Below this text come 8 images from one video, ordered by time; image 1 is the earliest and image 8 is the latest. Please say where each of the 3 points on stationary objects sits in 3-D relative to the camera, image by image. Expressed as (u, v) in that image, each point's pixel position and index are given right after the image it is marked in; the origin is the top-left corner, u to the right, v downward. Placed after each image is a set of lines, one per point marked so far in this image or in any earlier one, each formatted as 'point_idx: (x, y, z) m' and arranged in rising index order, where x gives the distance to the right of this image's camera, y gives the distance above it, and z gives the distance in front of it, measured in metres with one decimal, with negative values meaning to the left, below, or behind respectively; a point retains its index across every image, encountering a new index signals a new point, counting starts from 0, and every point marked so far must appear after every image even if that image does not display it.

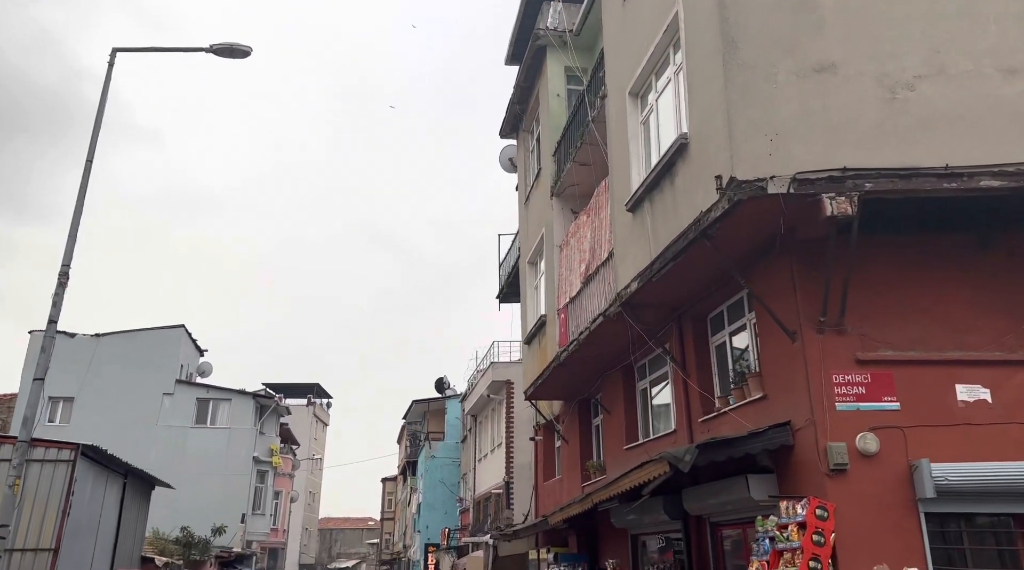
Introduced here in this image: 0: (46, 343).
0: (-5.1, -0.6, +9.3) m
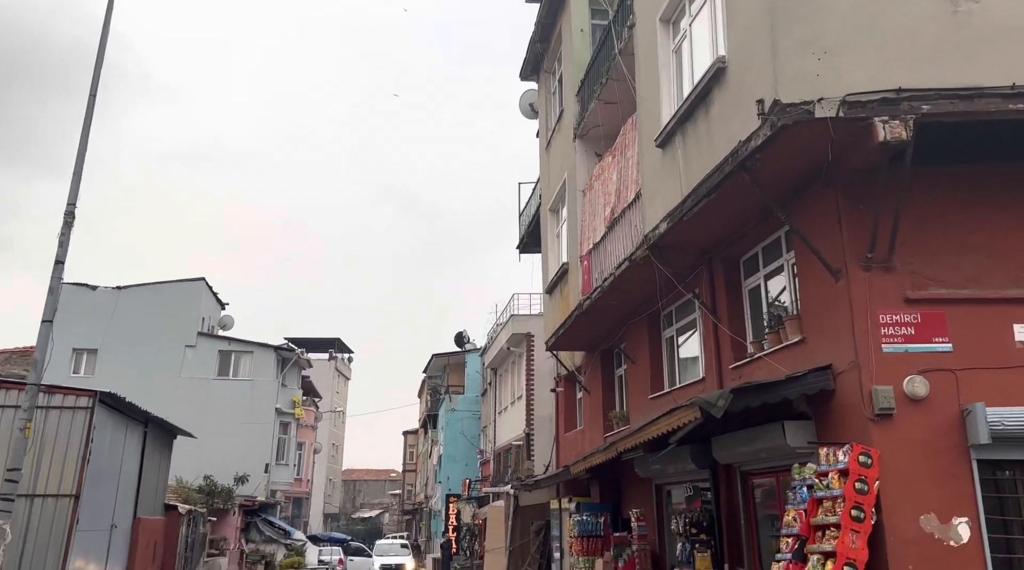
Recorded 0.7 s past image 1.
0: (-4.8, 0.0, +9.0) m
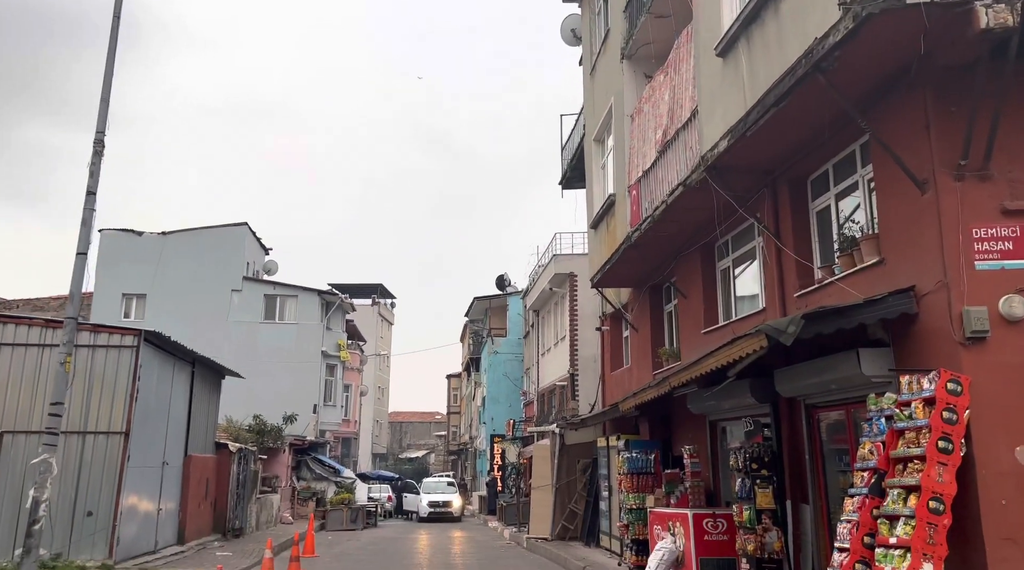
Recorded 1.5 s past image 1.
0: (-4.3, +0.7, +8.7) m
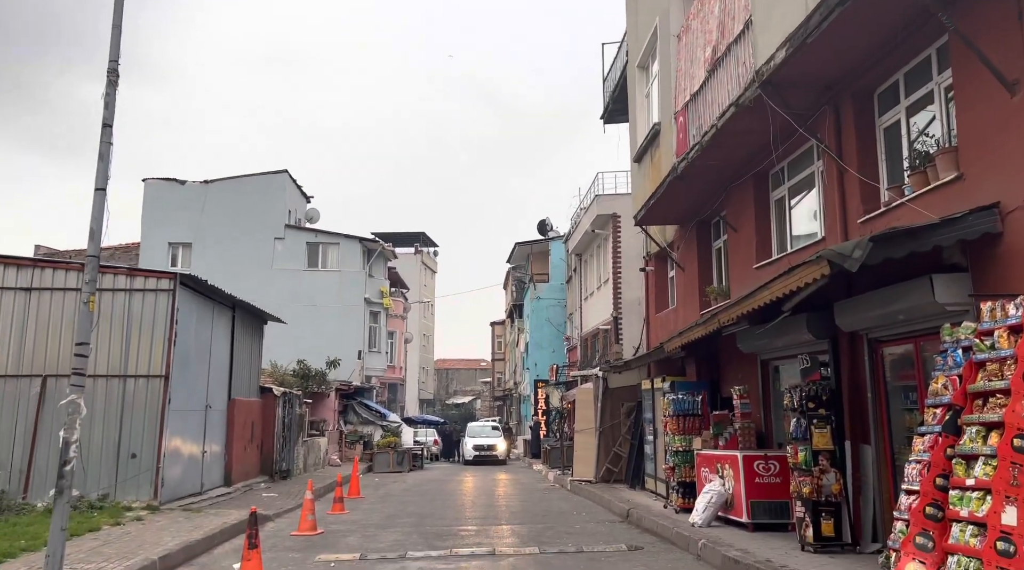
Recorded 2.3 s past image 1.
0: (-4.0, +1.3, +8.4) m
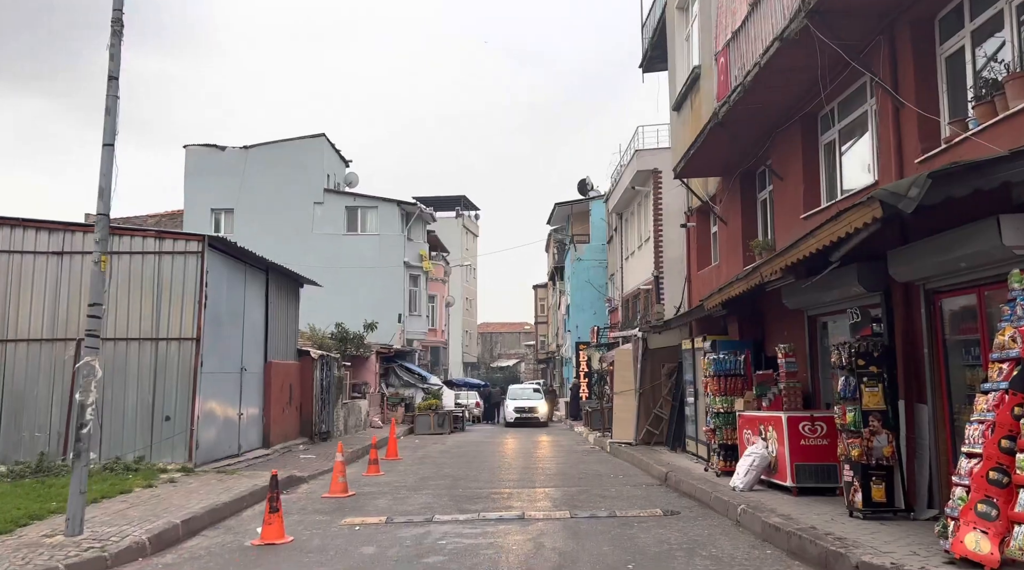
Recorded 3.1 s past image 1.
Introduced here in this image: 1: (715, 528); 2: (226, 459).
0: (-3.7, +1.7, +8.0) m
1: (+1.9, -2.3, +8.1) m
2: (-5.4, -3.3, +16.1) m
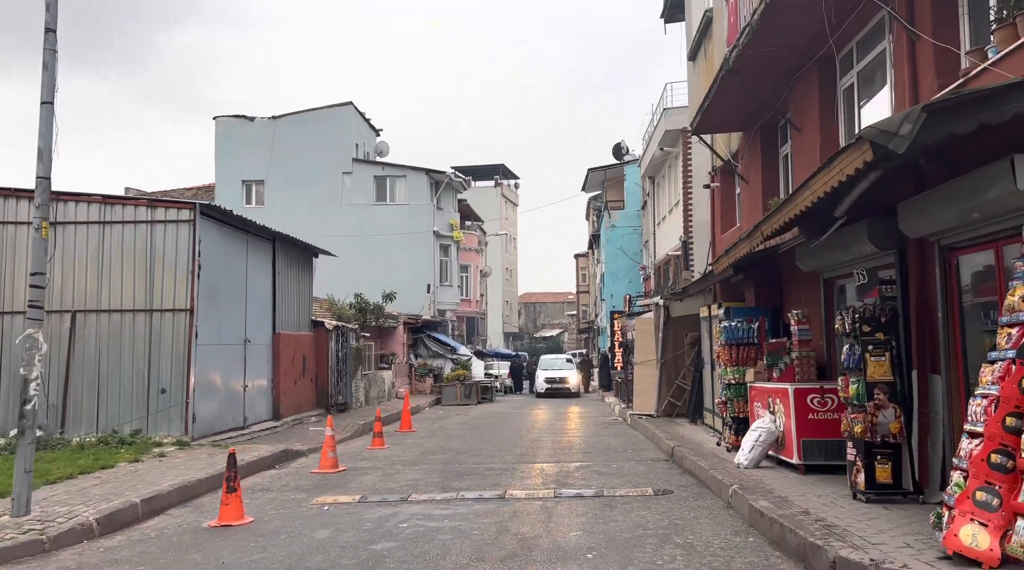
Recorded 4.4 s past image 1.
0: (-4.1, +2.0, +7.5) m
1: (+1.6, -1.9, +7.4) m
2: (-5.2, -2.7, +15.8) m
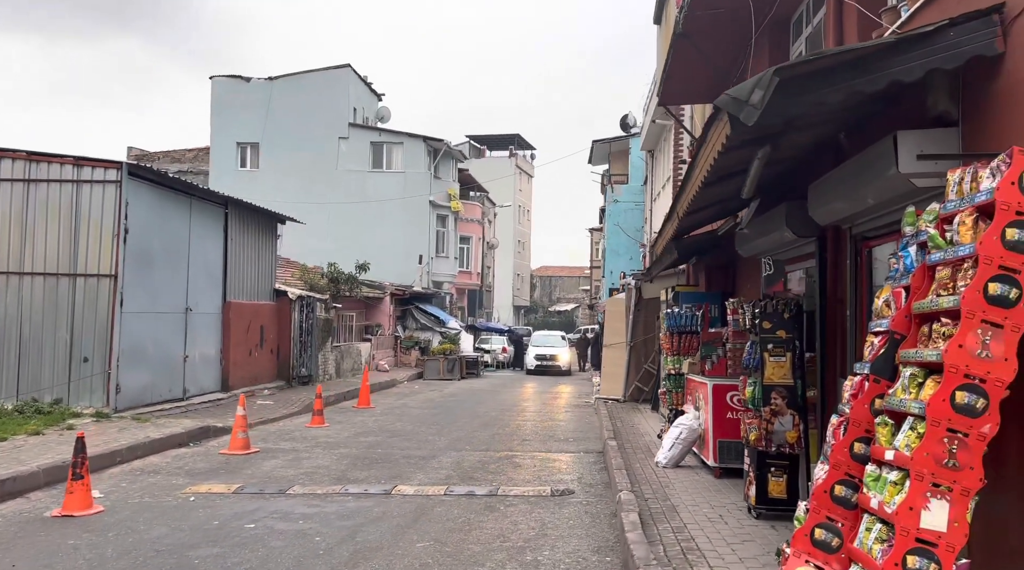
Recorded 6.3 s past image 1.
0: (-5.0, +2.3, +6.7) m
1: (+0.6, -1.8, +6.7) m
2: (-6.2, -2.1, +15.2) m
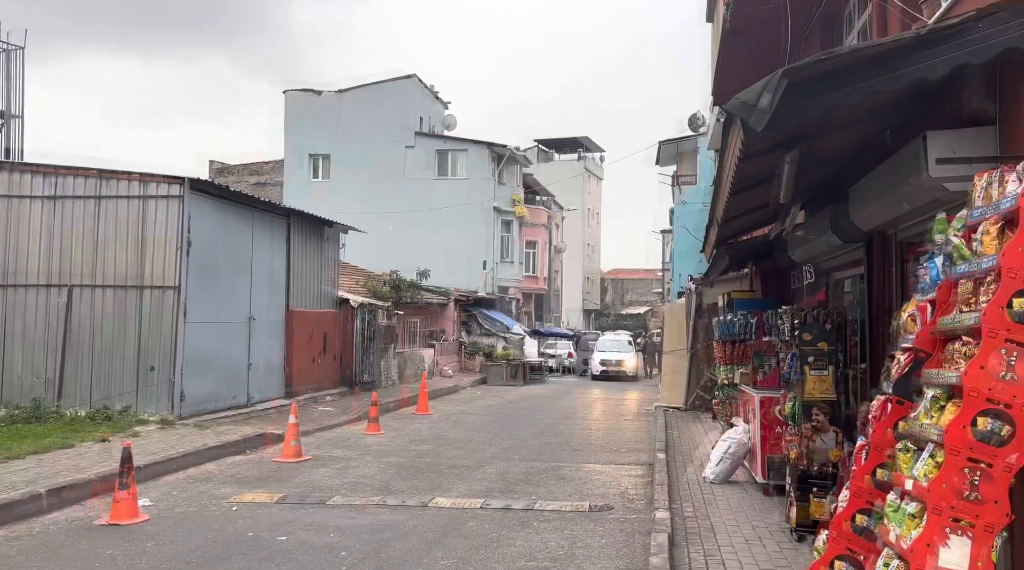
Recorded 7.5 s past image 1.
0: (-4.8, +2.2, +7.0) m
1: (+0.8, -1.9, +6.6) m
2: (-5.2, -2.3, +15.6) m
